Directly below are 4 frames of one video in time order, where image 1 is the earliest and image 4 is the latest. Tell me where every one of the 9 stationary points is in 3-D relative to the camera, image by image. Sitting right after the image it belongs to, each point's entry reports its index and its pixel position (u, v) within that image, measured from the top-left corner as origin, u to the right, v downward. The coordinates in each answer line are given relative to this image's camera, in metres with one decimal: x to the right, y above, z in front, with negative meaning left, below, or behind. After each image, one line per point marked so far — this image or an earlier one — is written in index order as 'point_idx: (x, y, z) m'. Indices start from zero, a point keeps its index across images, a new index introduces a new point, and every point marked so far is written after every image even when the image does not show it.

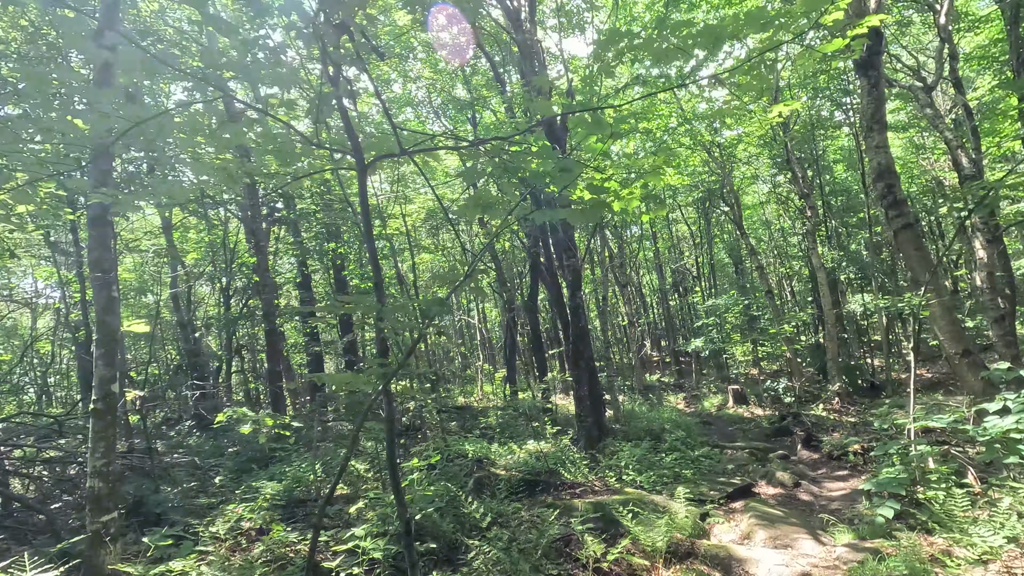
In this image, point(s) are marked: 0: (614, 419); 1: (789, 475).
0: (+2.3, -2.9, +12.0) m
1: (+3.4, -2.3, +6.6) m
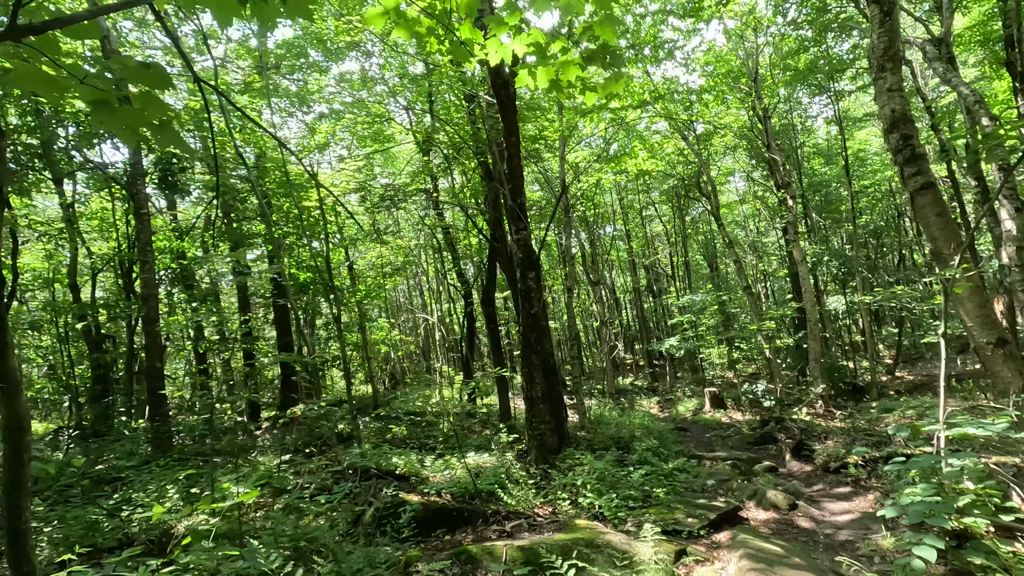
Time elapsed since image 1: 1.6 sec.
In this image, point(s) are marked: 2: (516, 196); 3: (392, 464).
0: (+1.3, -2.7, +10.8) m
1: (+2.7, -2.1, +5.4) m
2: (0.0, +1.2, +6.7) m
3: (-1.3, -1.9, +5.9) m
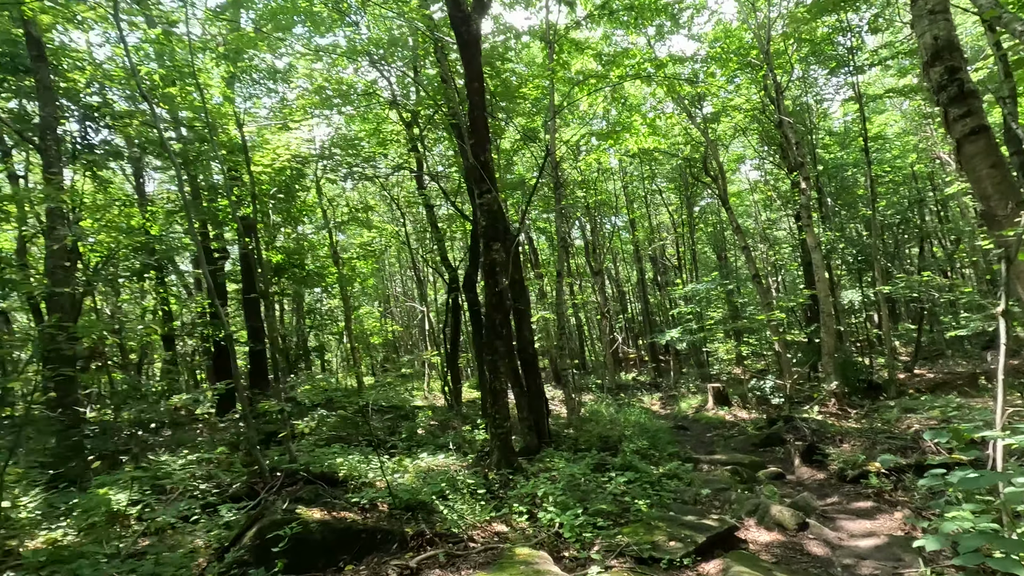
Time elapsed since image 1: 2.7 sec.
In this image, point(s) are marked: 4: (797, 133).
0: (+1.0, -2.4, +9.9) m
1: (+2.3, -1.8, +4.5) m
2: (-0.3, +1.4, +5.7) m
3: (-1.7, -1.7, +5.0) m
4: (+7.3, +4.0, +13.7) m
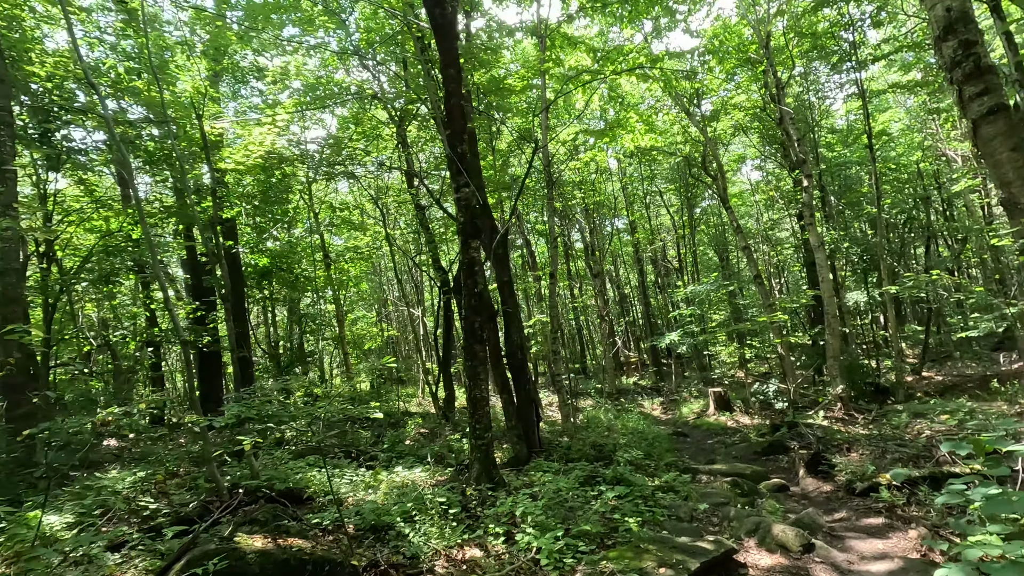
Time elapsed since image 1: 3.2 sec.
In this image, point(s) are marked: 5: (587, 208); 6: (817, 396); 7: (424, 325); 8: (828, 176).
0: (+0.9, -2.5, +9.5) m
1: (+2.1, -1.8, +4.1) m
2: (-0.5, +1.4, +5.4) m
3: (-1.9, -1.7, +4.7) m
4: (+7.1, +3.9, +13.4) m
5: (+2.4, +2.6, +17.3) m
6: (+7.0, -2.5, +12.3) m
7: (-2.6, -1.1, +15.7) m
8: (+10.2, +3.7, +17.4) m
